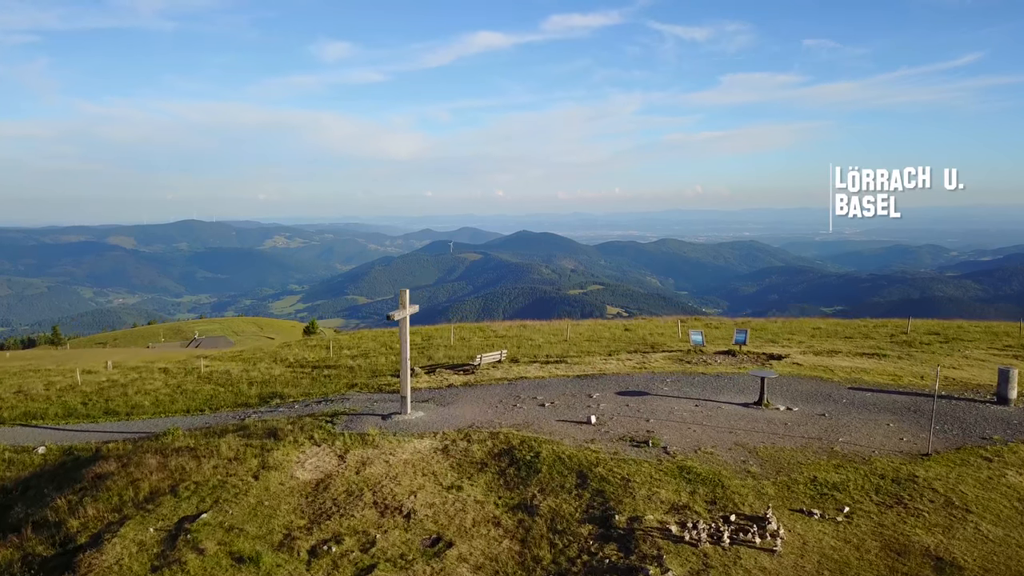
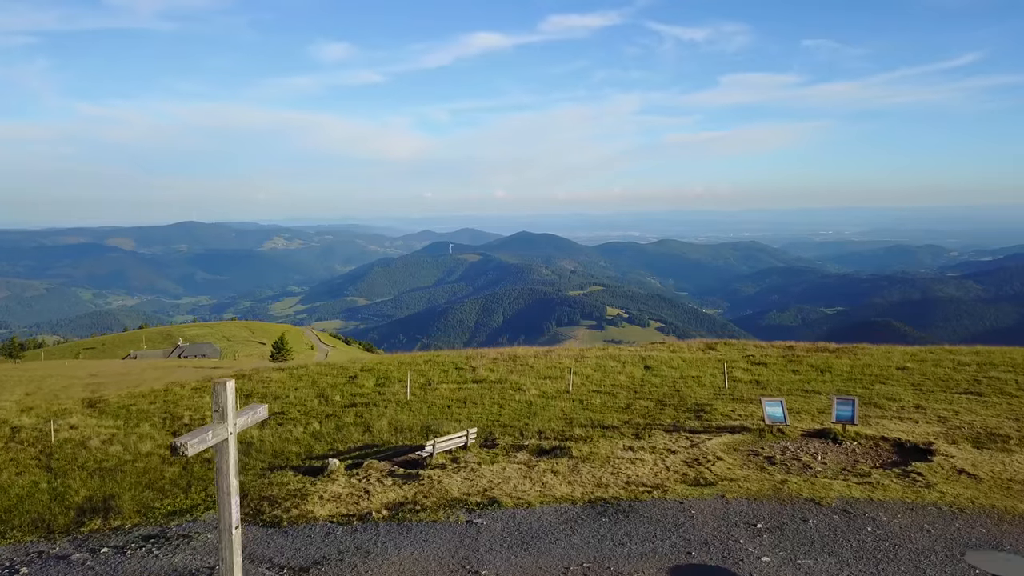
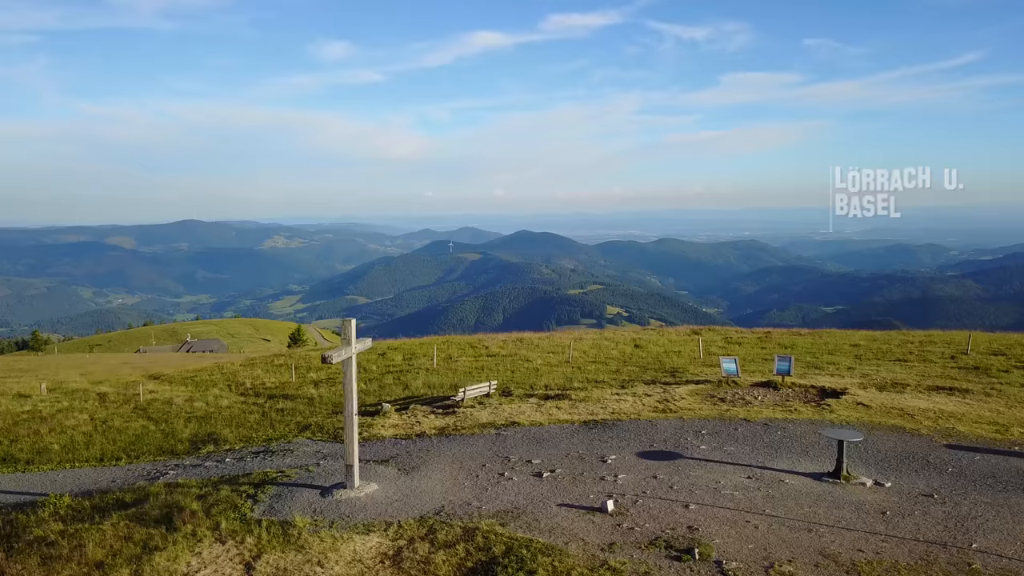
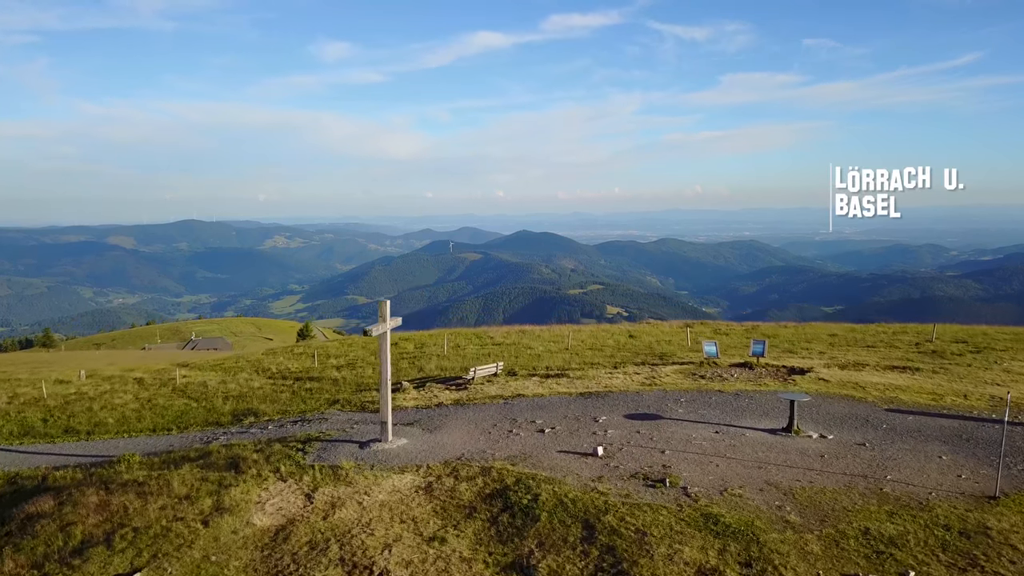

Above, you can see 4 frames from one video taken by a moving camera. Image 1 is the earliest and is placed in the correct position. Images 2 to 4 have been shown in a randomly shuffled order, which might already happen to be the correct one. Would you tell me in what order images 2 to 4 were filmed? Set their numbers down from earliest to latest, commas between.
4, 3, 2
